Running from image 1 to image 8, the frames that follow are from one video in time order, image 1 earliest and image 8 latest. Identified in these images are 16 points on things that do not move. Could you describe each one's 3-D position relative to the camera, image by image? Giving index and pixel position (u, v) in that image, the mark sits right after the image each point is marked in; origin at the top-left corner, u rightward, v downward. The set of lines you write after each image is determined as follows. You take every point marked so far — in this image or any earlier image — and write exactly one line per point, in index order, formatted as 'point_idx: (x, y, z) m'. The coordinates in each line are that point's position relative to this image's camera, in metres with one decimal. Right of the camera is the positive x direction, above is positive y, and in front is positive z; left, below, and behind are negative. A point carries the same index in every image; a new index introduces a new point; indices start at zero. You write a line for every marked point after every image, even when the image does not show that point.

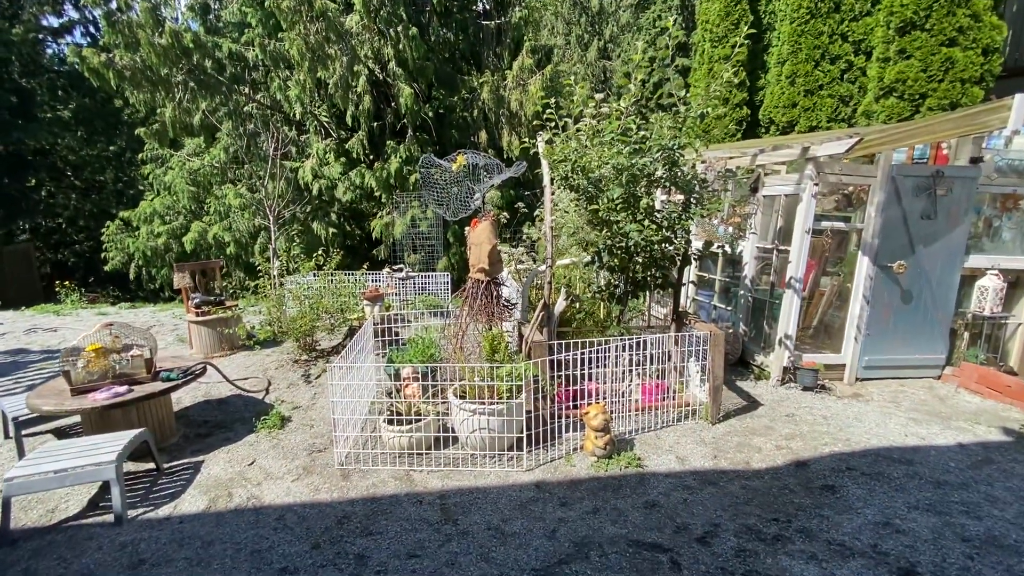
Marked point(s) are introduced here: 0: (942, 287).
0: (+4.5, 0.0, +5.1) m
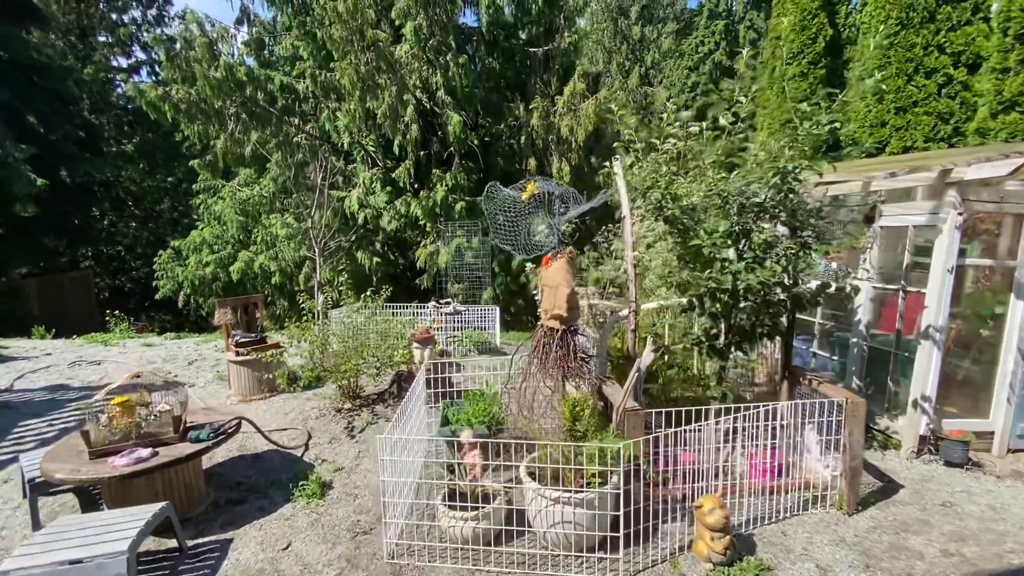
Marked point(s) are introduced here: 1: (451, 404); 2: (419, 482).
0: (+5.1, -0.5, +4.1) m
1: (-0.5, -1.0, +4.2) m
2: (-0.6, -1.2, +3.0) m
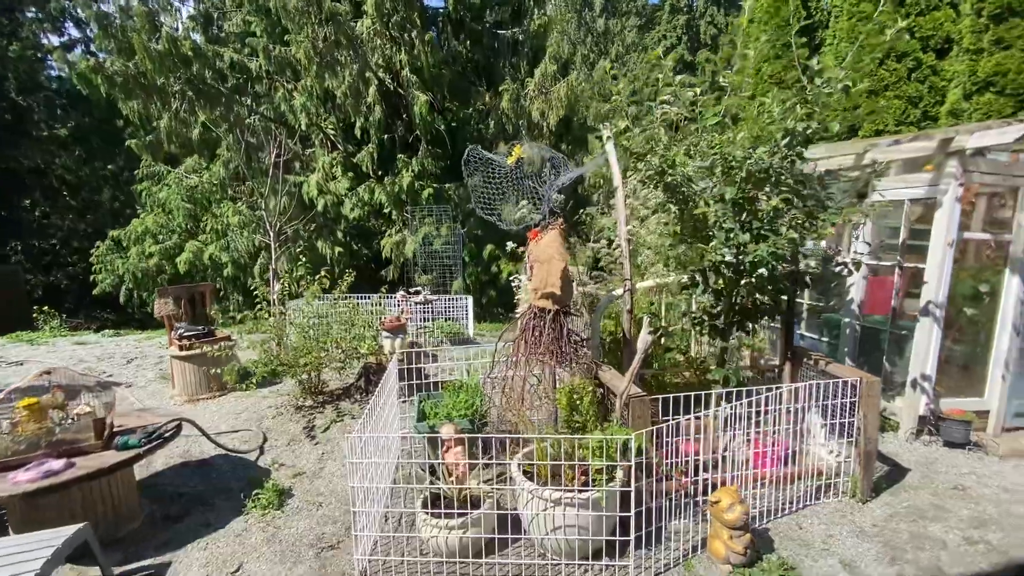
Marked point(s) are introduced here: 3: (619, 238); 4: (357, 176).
0: (+5.0, -0.2, +4.1) m
1: (-0.6, -0.9, +3.8) m
2: (-0.6, -1.1, +2.6) m
3: (+0.8, +0.4, +3.6) m
4: (-3.2, +2.3, +10.1) m
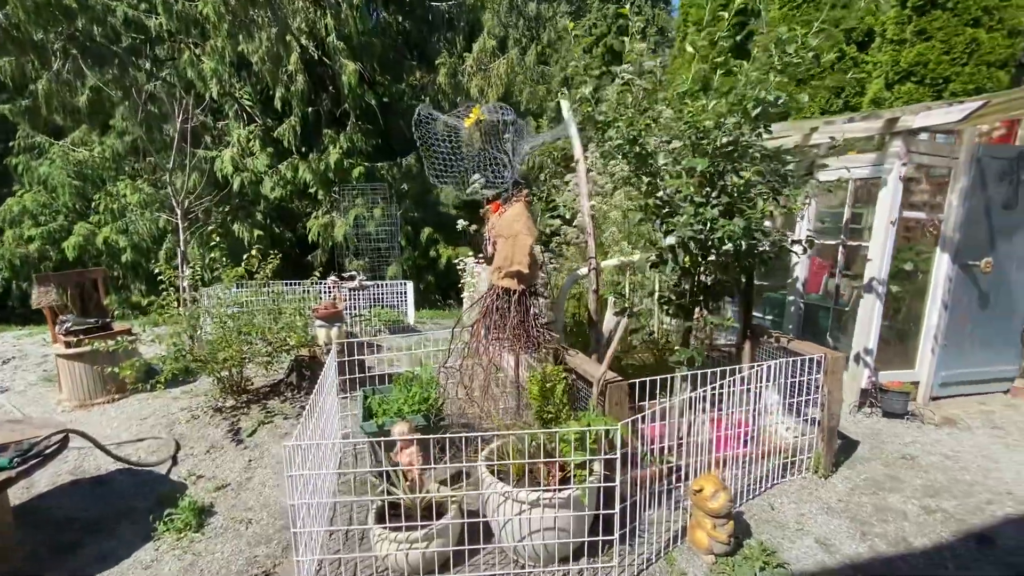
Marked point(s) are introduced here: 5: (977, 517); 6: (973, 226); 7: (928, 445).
0: (+4.6, 0.0, +4.4) m
1: (-0.9, -0.7, +3.4) m
2: (-0.8, -1.0, +2.2) m
3: (+0.5, +0.5, +3.4) m
4: (-4.4, +2.6, +9.2) m
5: (+2.6, -1.3, +2.7) m
6: (+3.9, +0.5, +4.1) m
7: (+3.0, -1.1, +3.5) m
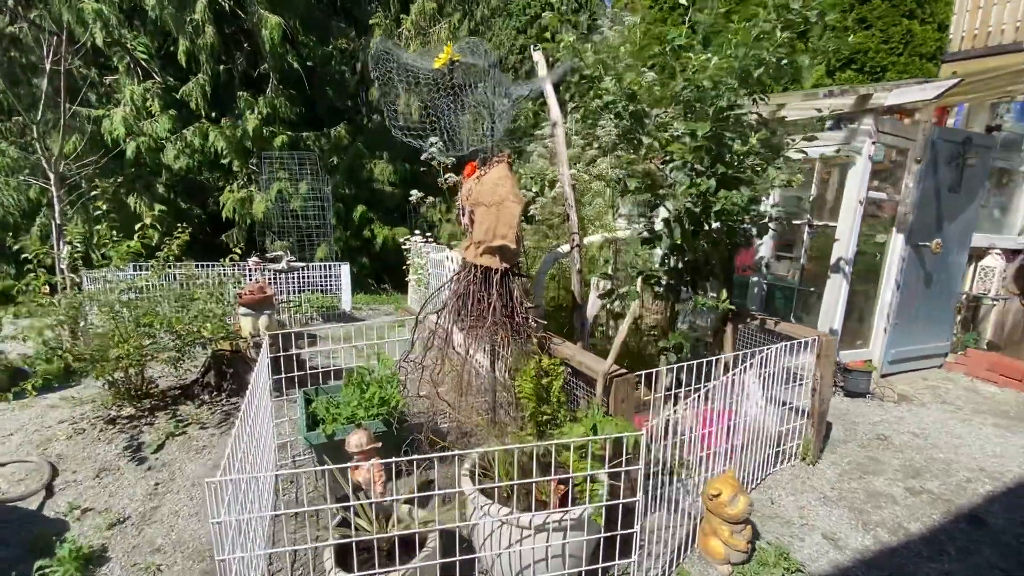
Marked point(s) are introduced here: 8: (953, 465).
0: (+4.2, +0.2, +4.6) m
1: (-1.1, -0.6, +2.8) m
2: (-0.8, -0.9, +1.7) m
3: (+0.3, +0.6, +3.0) m
4: (-5.4, +2.9, +8.0) m
5: (+2.5, -1.2, +2.7) m
6: (+3.6, +0.7, +4.2) m
7: (+2.8, -1.0, +3.5) m
8: (+2.7, -1.1, +3.0) m
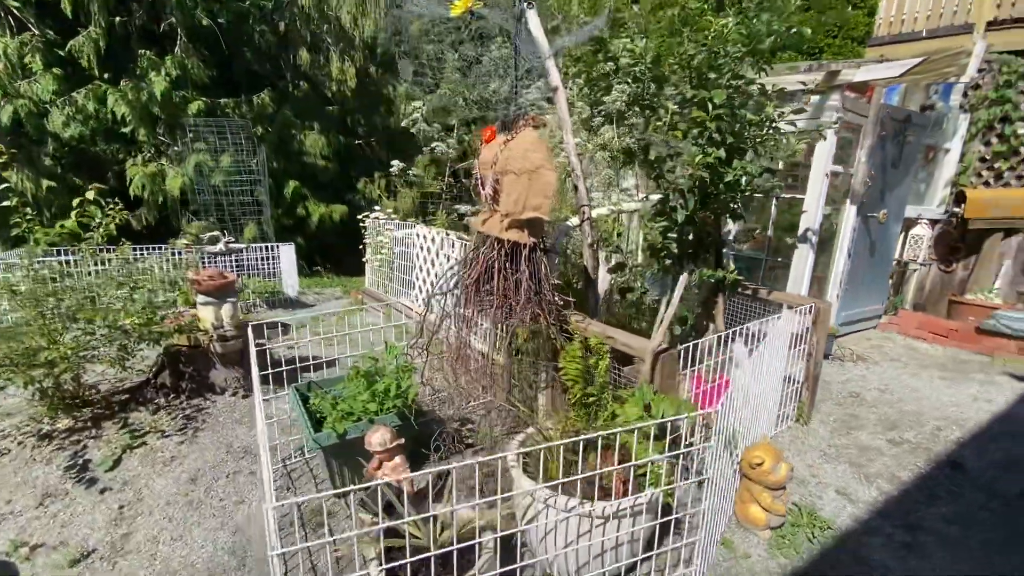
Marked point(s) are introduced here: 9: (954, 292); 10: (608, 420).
0: (+3.9, +0.5, +5.1) m
1: (-1.0, -0.5, +2.5) m
2: (-0.5, -0.8, +1.5) m
3: (+0.3, +0.8, +2.9) m
4: (-6.1, +3.0, +6.8) m
5: (+2.6, -1.0, +3.0) m
6: (+3.4, +1.0, +4.6) m
7: (+2.7, -0.7, +3.8) m
8: (+2.7, -0.9, +3.2) m
9: (+4.8, -0.1, +5.3) m
10: (+0.5, -0.6, +2.1) m
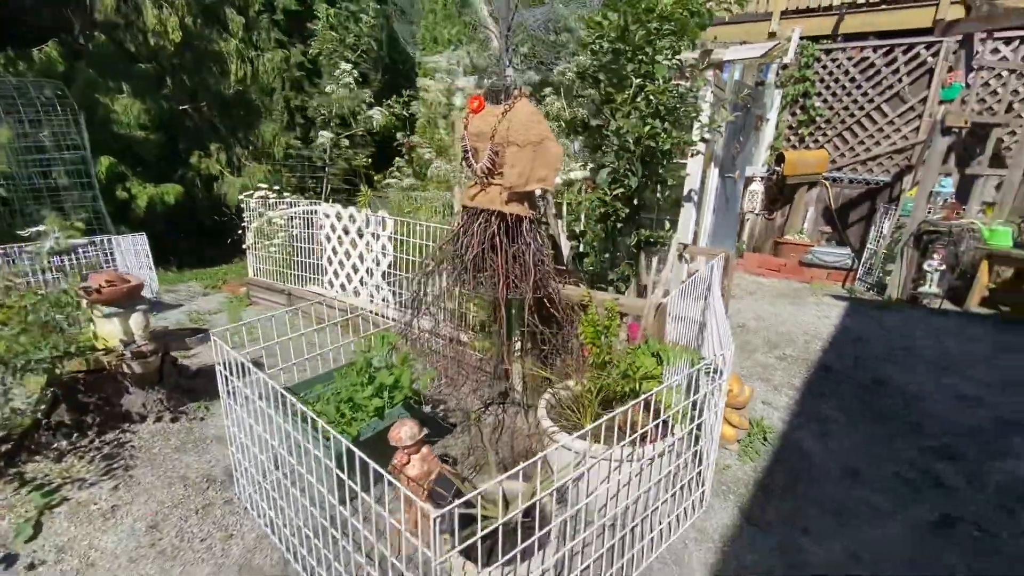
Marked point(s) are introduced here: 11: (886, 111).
0: (+2.8, +1.2, +6.1) m
1: (-1.0, -0.5, +2.3) m
2: (-0.2, -0.8, +1.4) m
3: (0.0, +1.0, +2.9) m
4: (-7.5, +2.7, +4.5) m
5: (+2.3, -0.5, +3.8) m
6: (+2.4, +1.6, +5.4) m
7: (+2.2, -0.3, +4.7) m
8: (+2.4, -0.4, +4.1) m
9: (+3.6, +0.7, +6.7) m
10: (+0.6, -0.4, +2.3) m
11: (+4.6, +2.2, +6.0) m
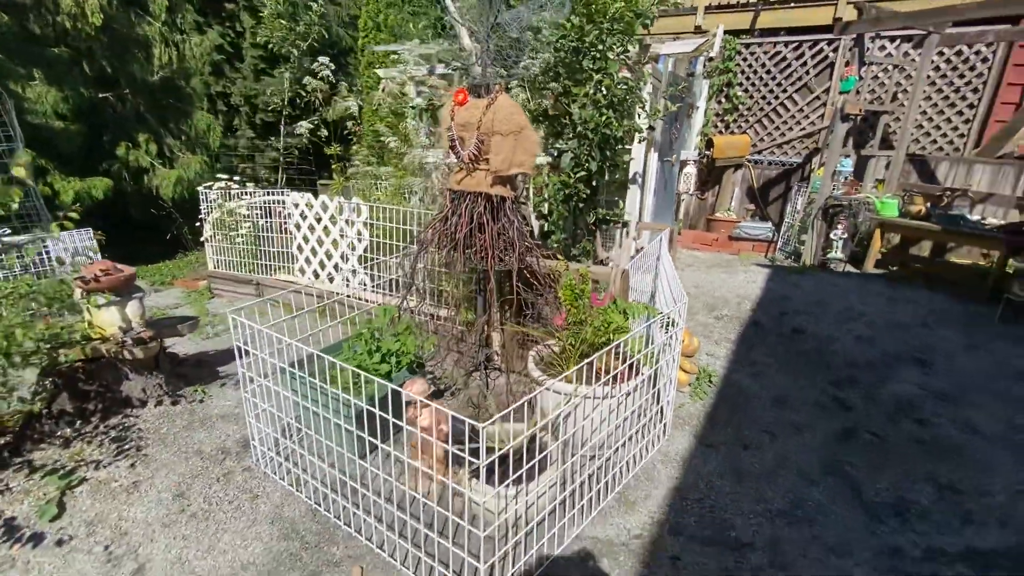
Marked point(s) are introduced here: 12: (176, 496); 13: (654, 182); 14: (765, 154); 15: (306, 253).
0: (+2.2, +1.5, +6.7) m
1: (-1.1, -0.4, +2.4) m
2: (-0.1, -0.7, +1.7) m
3: (-0.2, +1.1, +3.1) m
4: (-7.9, +2.5, +3.8) m
5: (+2.1, -0.2, +4.4) m
6: (+1.9, +1.9, +5.9) m
7: (+1.8, 0.0, +5.2) m
8: (+2.1, -0.1, +4.7) m
9: (+3.0, +1.1, +7.3) m
10: (+0.5, -0.2, +2.7) m
11: (+4.0, +2.6, +6.8) m
12: (-1.5, -0.9, +2.2) m
13: (+1.7, +1.3, +5.9) m
14: (+3.7, +2.0, +7.1) m
15: (-1.8, +0.3, +4.3) m
